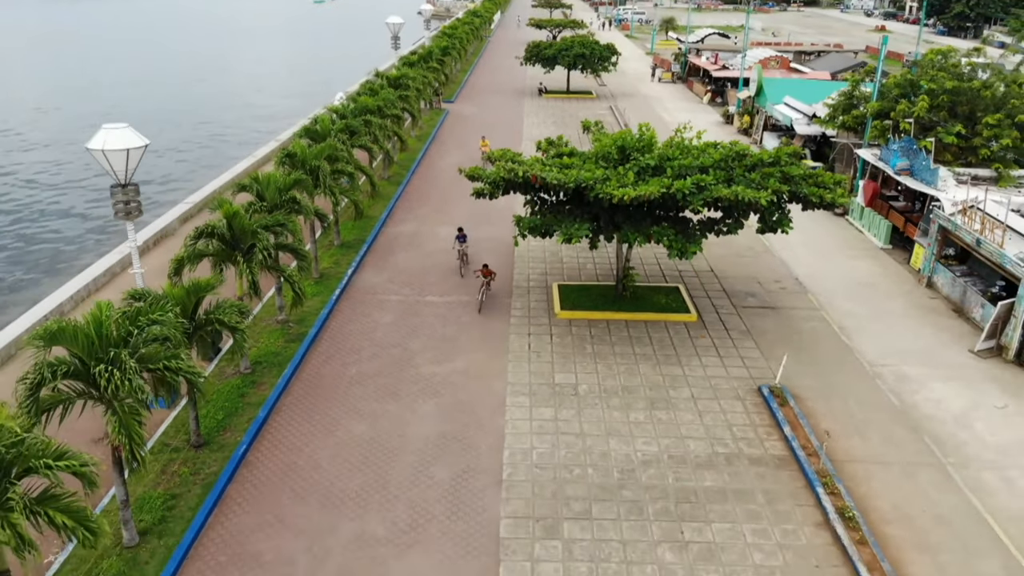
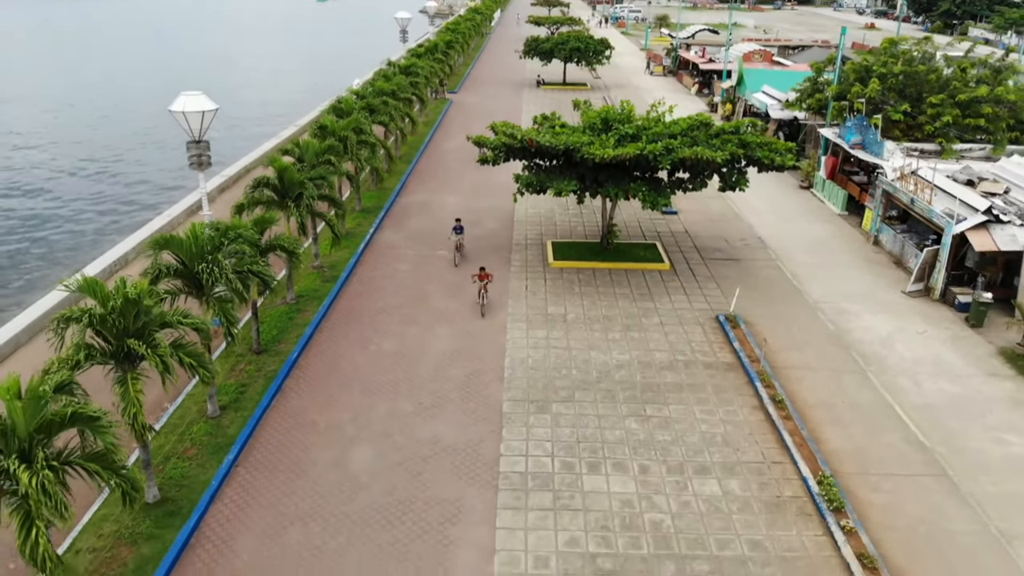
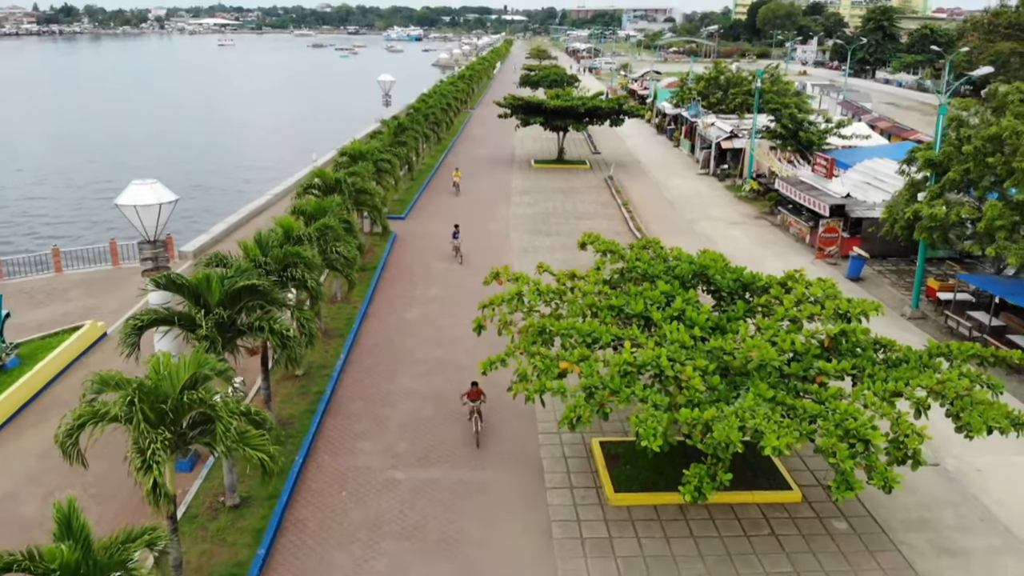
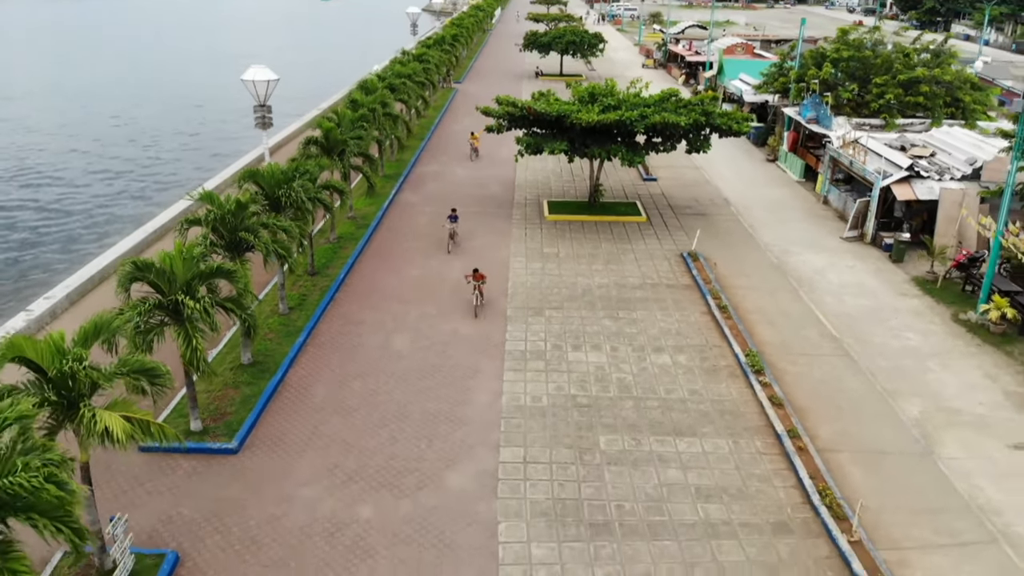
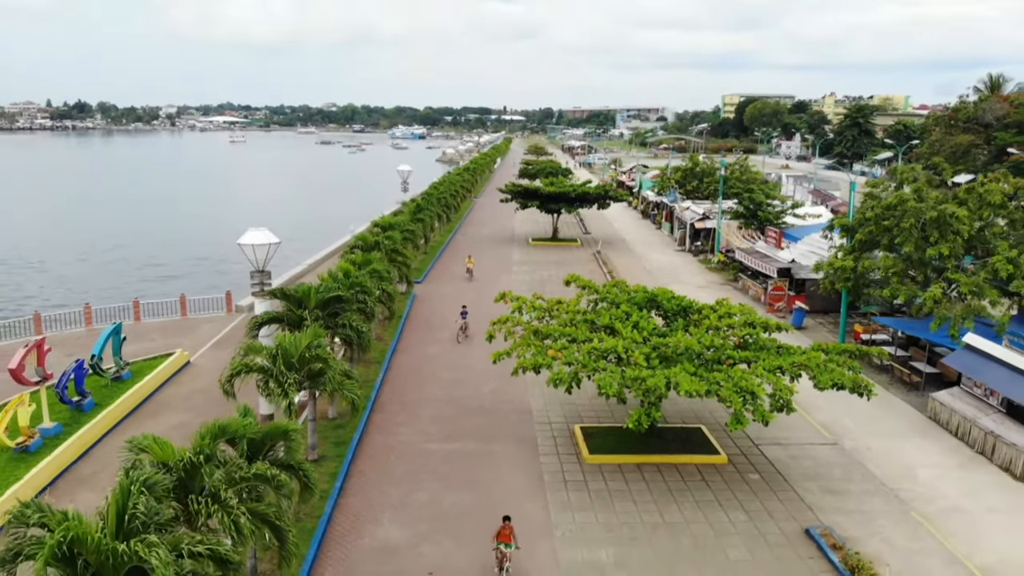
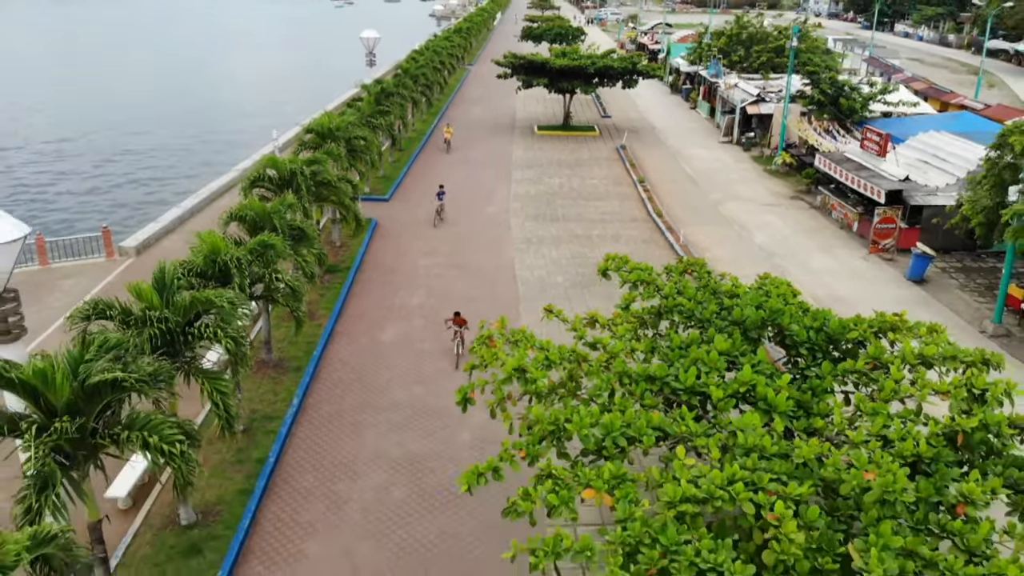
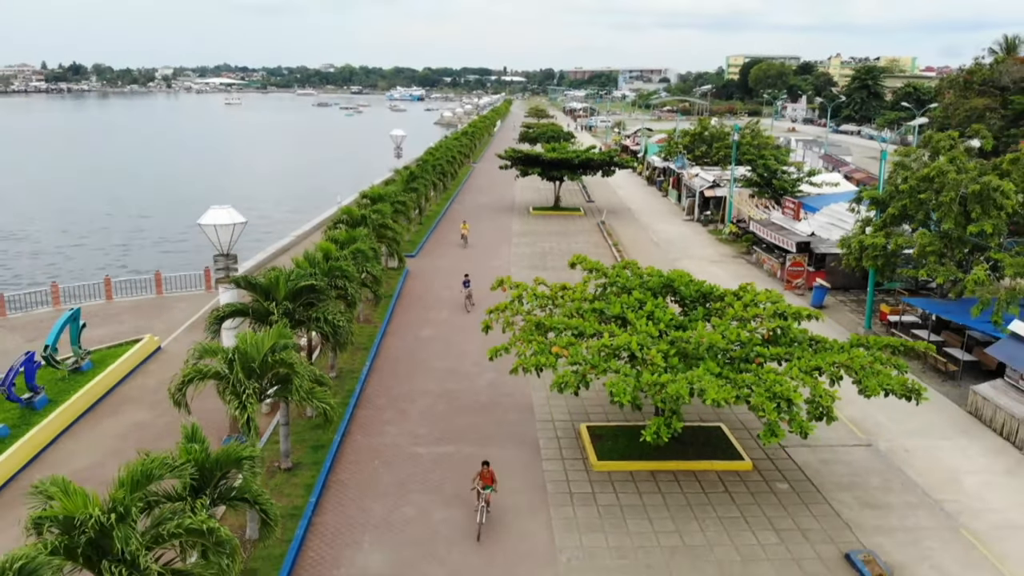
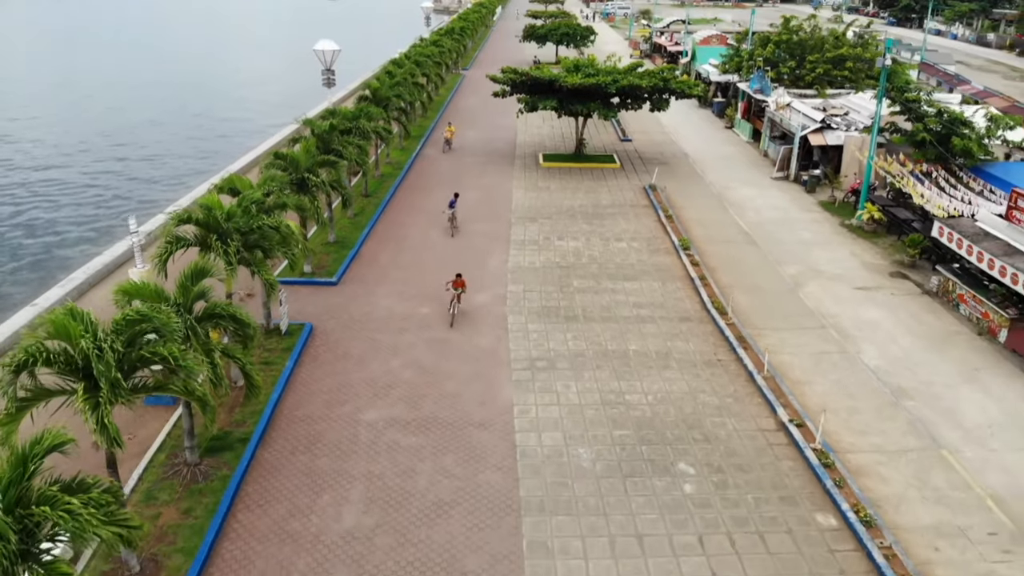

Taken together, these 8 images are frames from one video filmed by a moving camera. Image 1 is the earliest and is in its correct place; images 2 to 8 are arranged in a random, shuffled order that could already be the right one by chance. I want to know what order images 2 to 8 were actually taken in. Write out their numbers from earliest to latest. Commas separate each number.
2, 4, 8, 6, 3, 7, 5
